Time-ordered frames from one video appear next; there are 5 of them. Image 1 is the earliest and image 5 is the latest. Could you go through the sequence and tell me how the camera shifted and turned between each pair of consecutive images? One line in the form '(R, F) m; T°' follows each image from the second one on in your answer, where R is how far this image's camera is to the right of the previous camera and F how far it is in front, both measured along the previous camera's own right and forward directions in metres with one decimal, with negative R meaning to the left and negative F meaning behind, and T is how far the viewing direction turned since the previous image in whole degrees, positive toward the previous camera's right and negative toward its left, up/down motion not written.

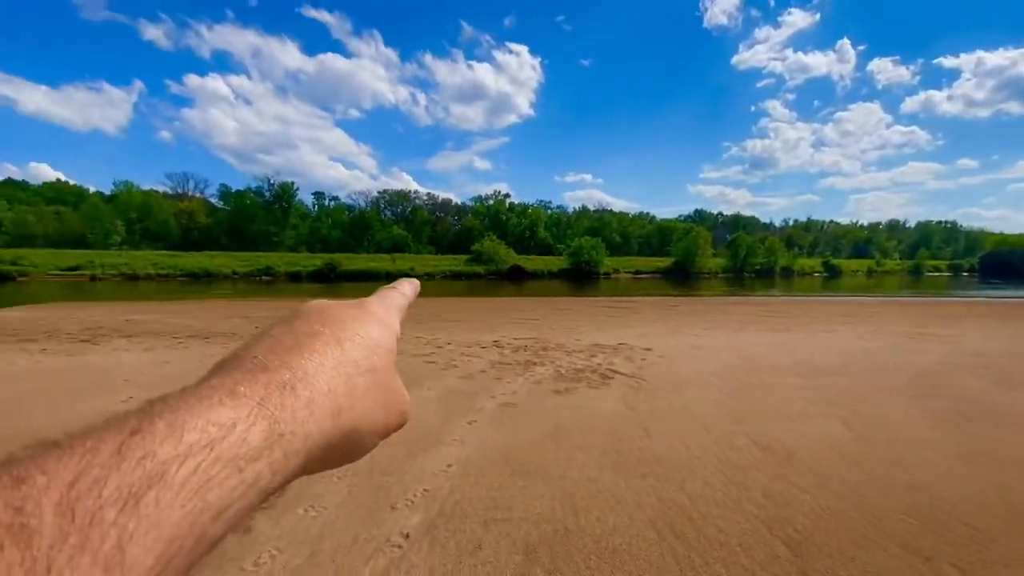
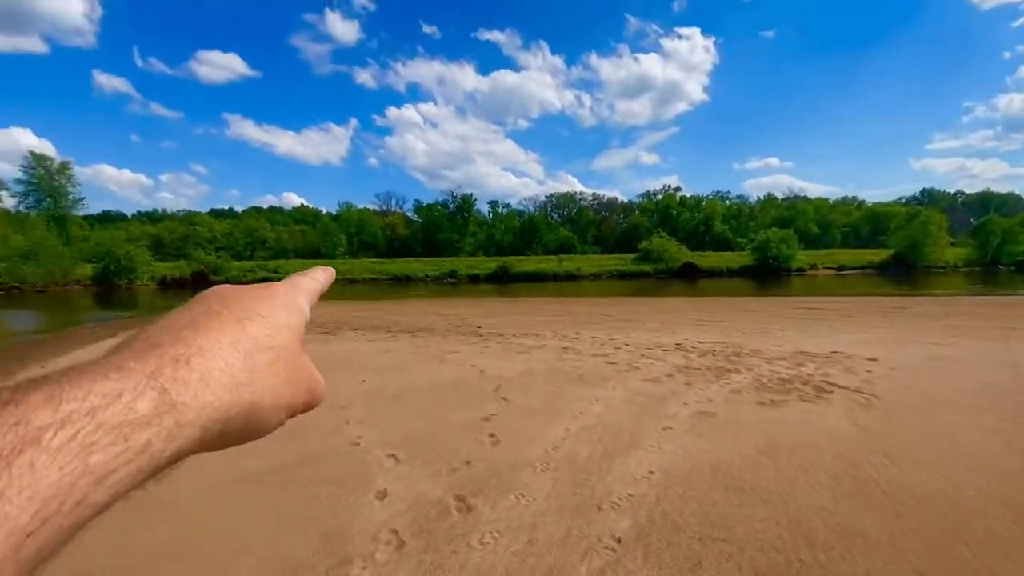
(-0.4, 0.0) m; -20°
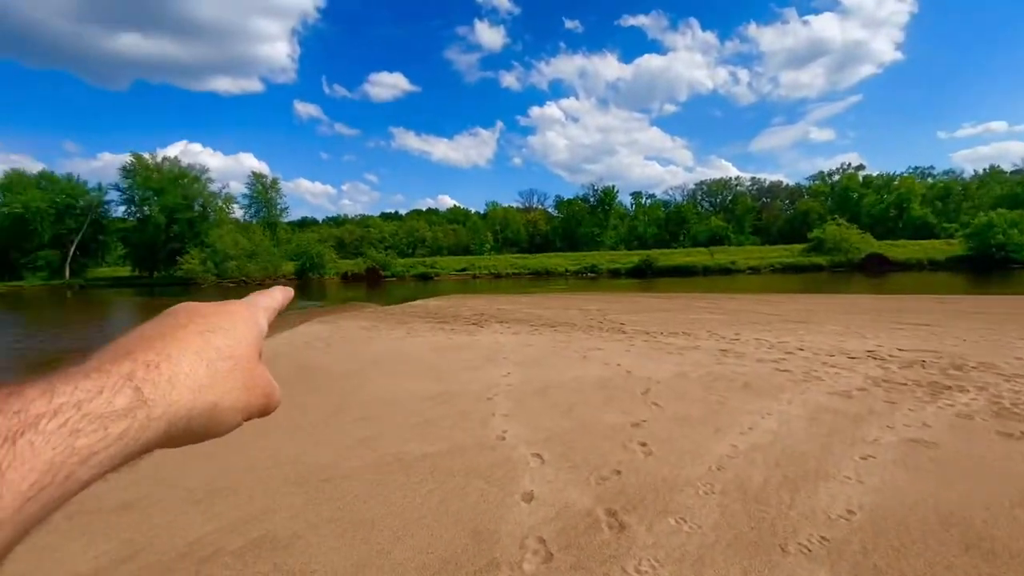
(-0.2, +0.4) m; -17°
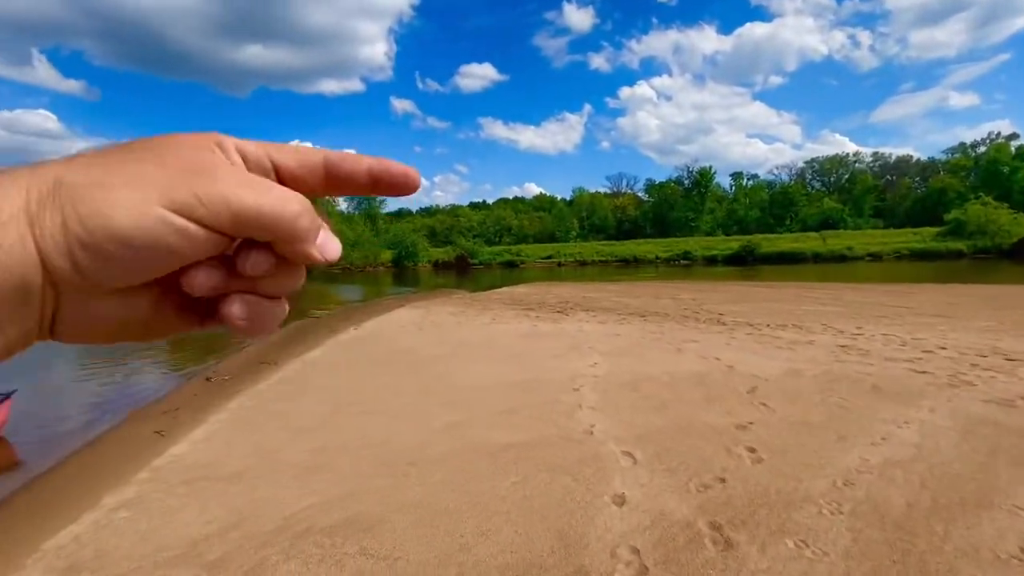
(-0.1, +0.4) m; -10°
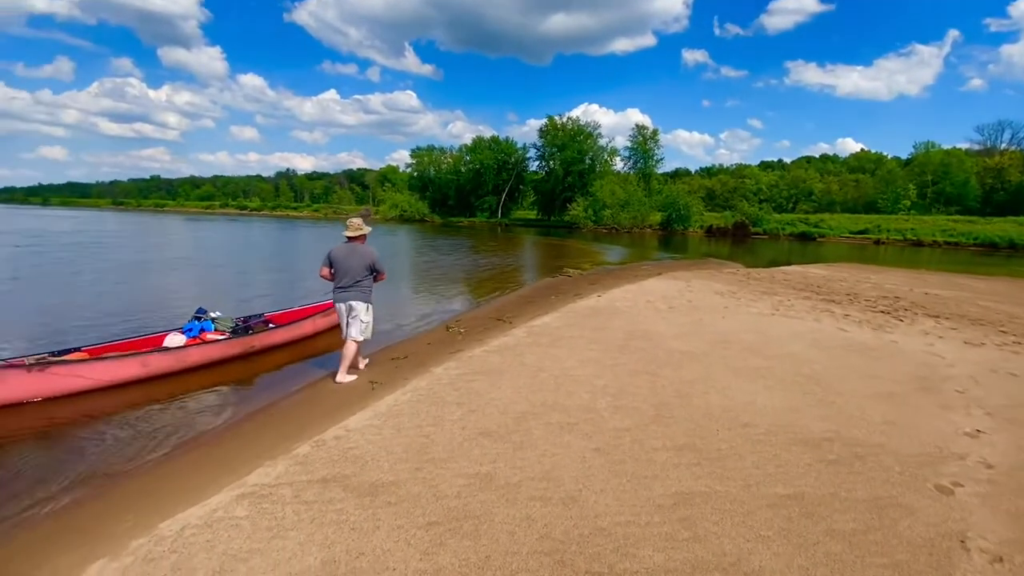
(-0.3, +2.8) m; -31°
